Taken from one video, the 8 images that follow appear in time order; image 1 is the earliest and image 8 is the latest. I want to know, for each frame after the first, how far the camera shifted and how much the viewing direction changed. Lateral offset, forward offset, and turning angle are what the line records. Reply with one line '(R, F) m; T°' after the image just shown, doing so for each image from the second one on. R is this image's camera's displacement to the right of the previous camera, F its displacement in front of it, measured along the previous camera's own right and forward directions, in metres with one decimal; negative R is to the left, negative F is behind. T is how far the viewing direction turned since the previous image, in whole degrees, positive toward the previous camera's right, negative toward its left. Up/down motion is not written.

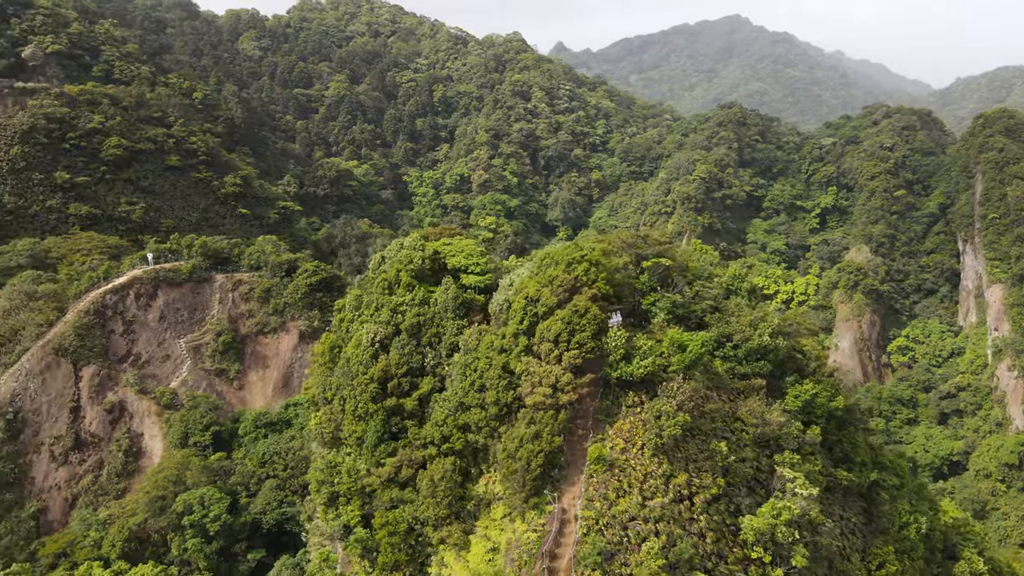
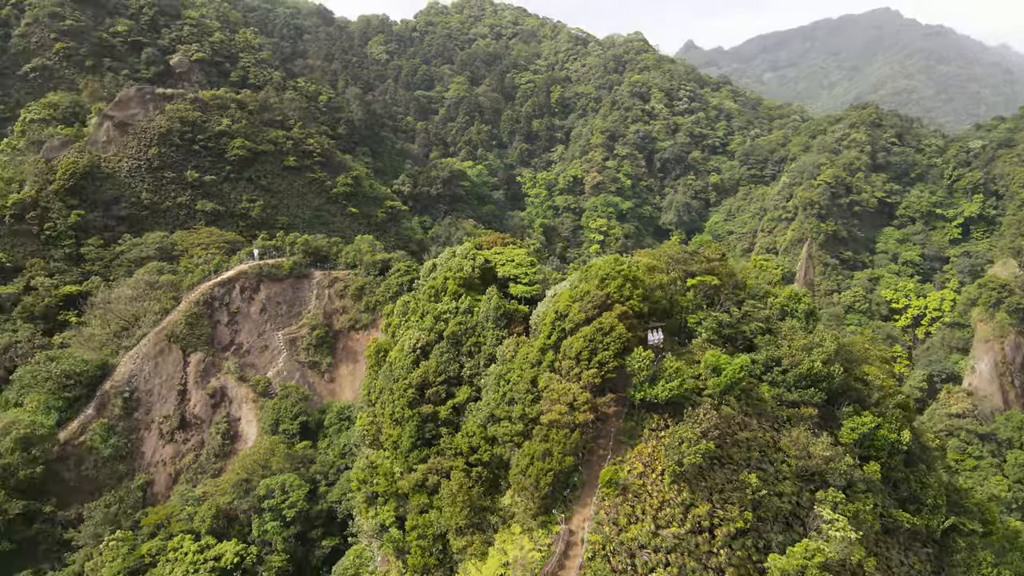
(+1.0, +0.1) m; -9°
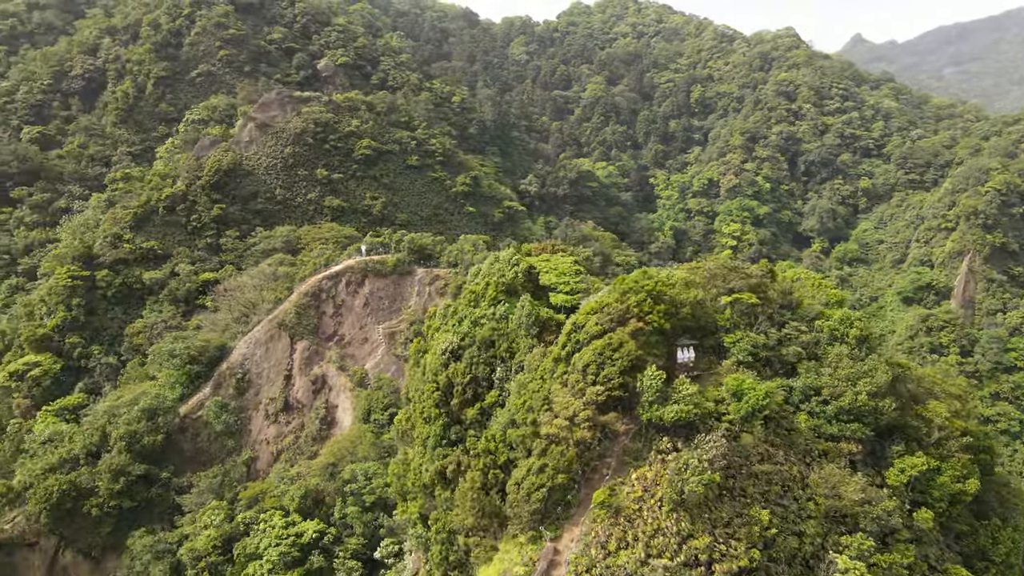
(+1.4, +0.2) m; -11°
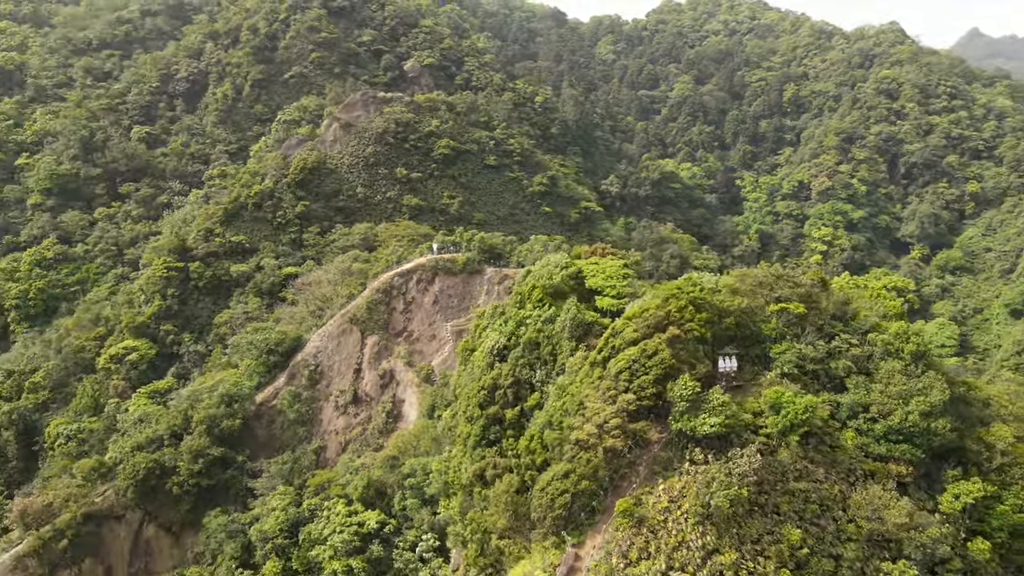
(+0.6, 0.0) m; -7°
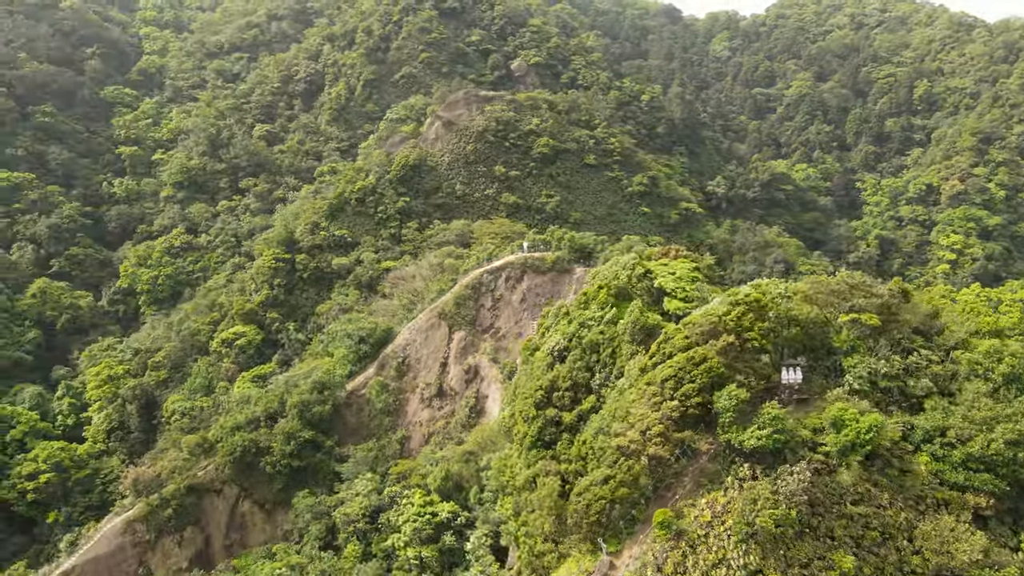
(+0.6, +0.1) m; -8°
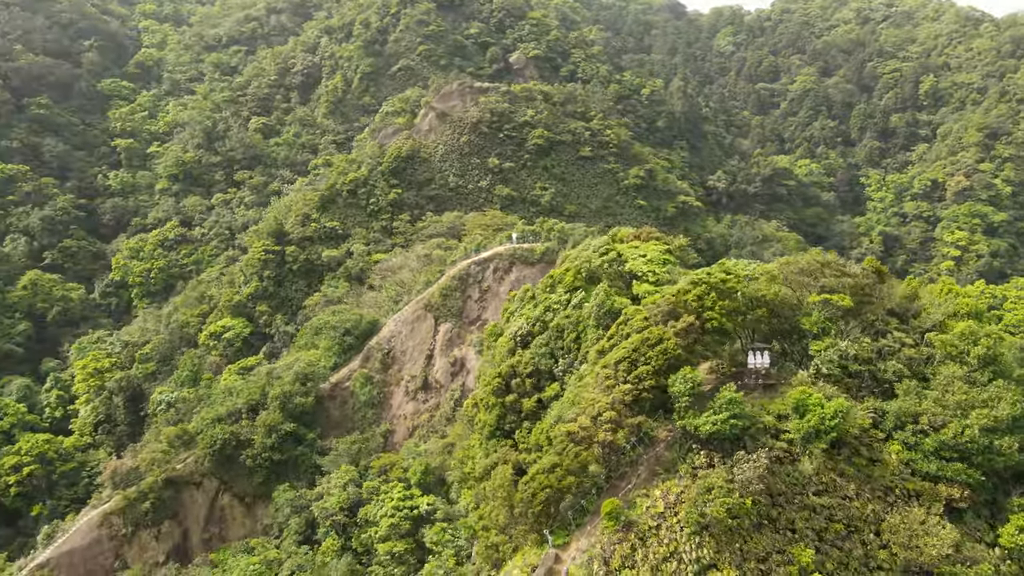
(+0.6, +0.4) m; -1°
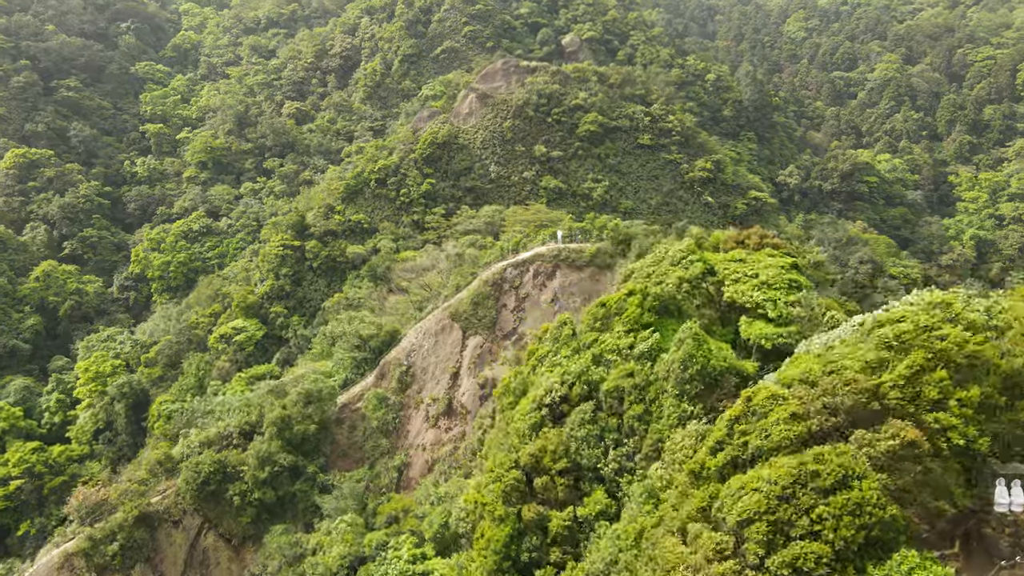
(+0.2, +3.6) m; -4°
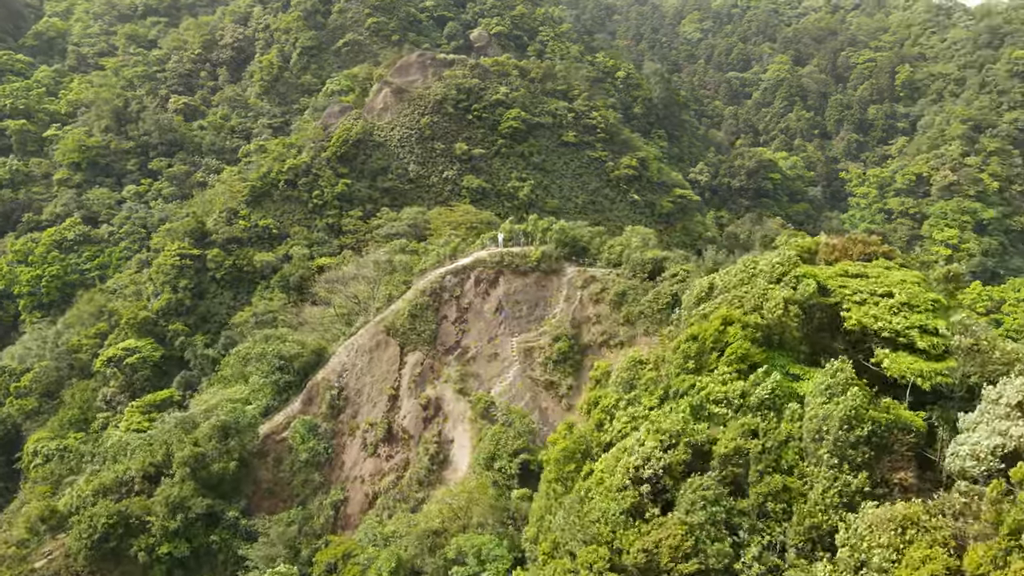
(-1.0, +1.6) m; +8°
